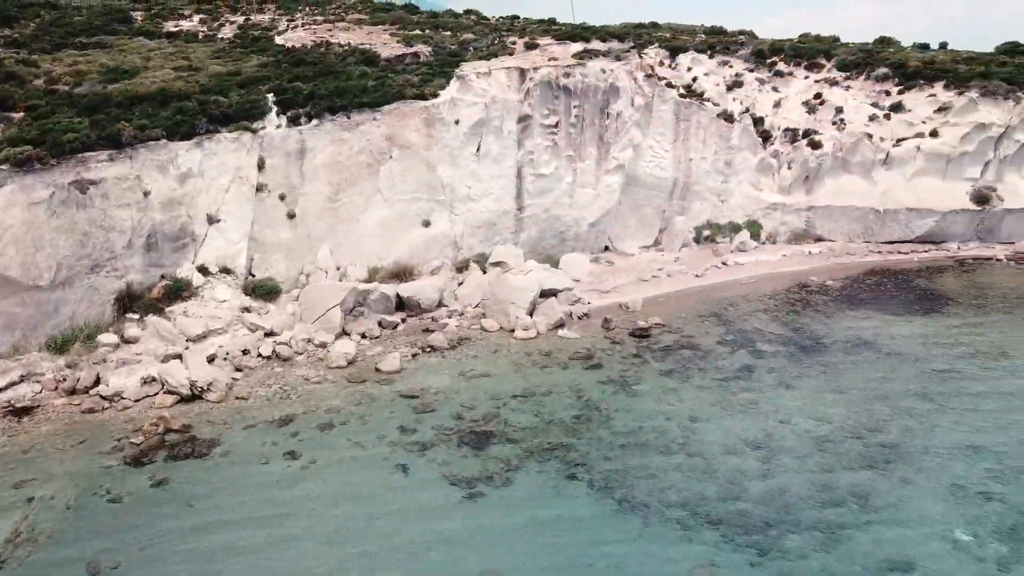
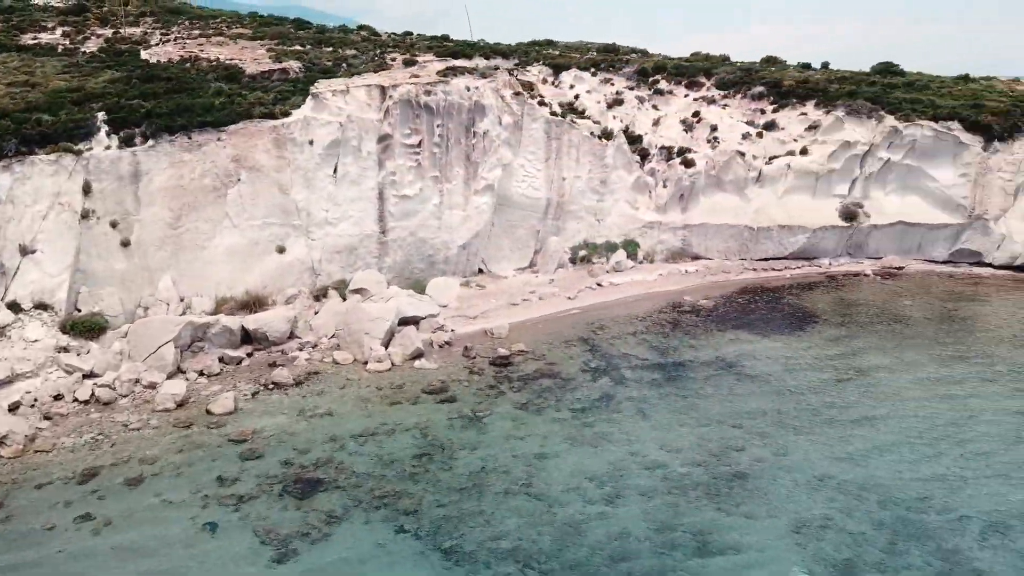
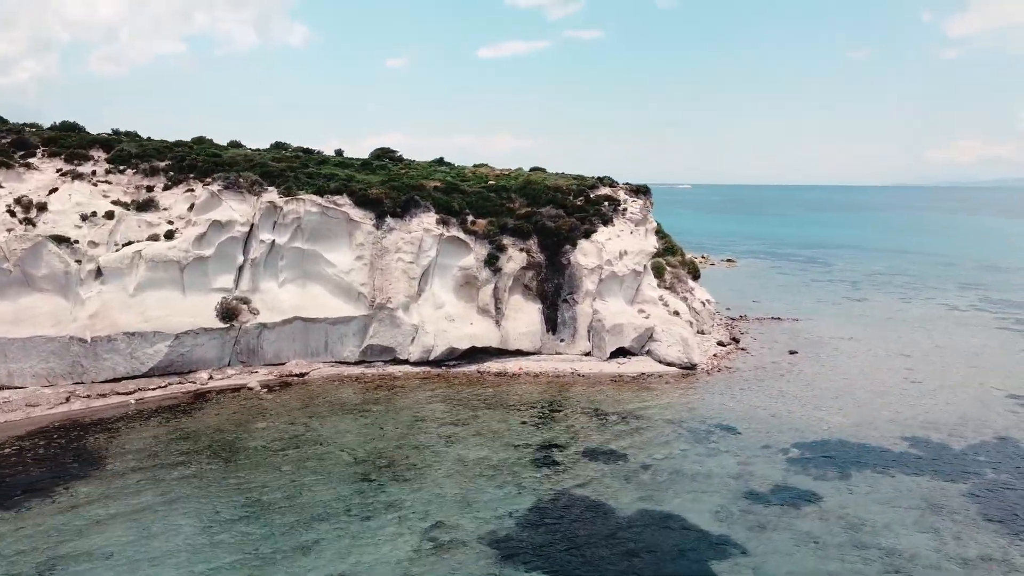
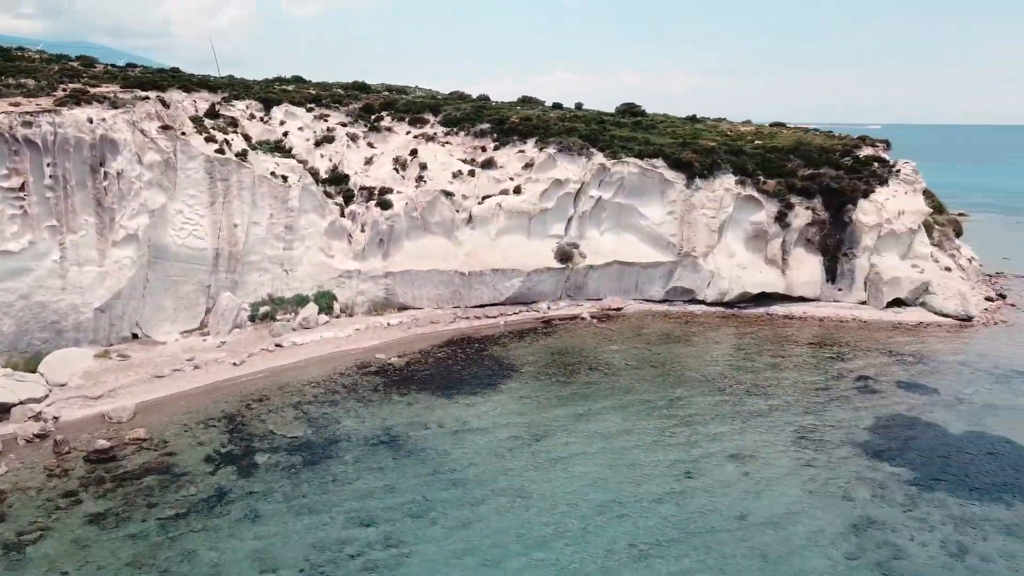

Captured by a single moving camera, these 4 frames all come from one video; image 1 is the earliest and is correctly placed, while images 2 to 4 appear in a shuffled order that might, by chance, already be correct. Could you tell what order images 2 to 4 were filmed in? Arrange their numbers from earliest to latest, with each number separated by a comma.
2, 4, 3
